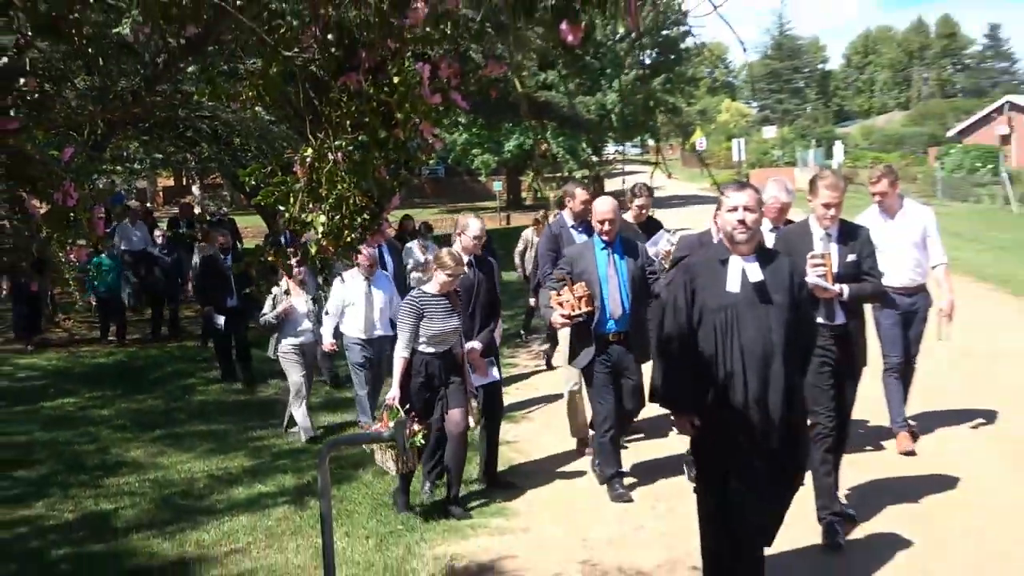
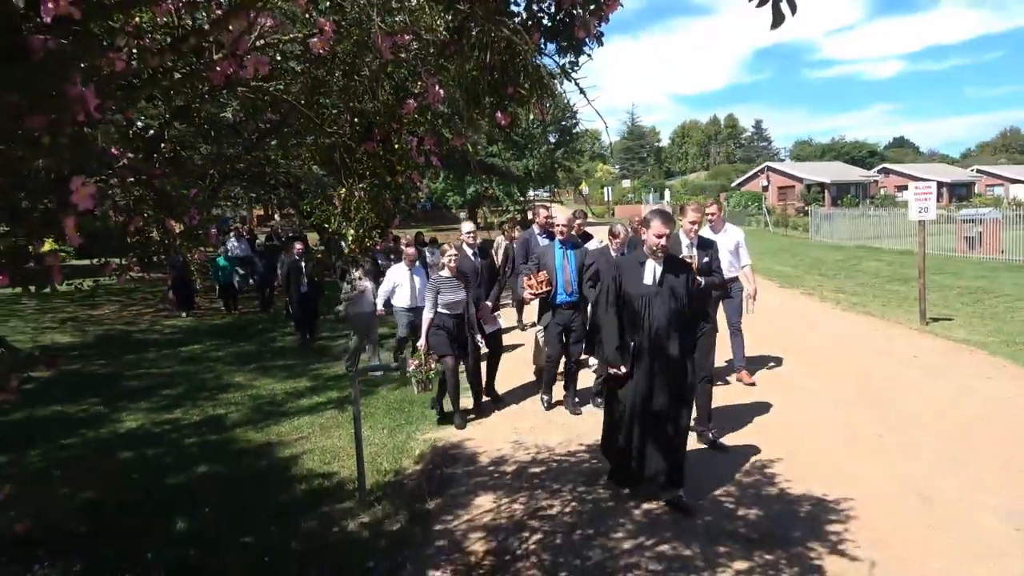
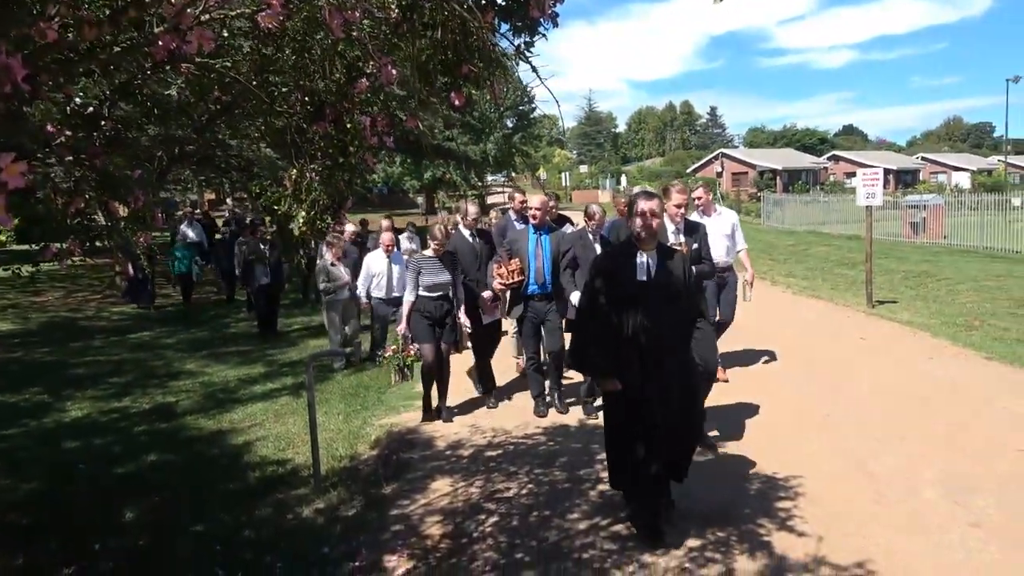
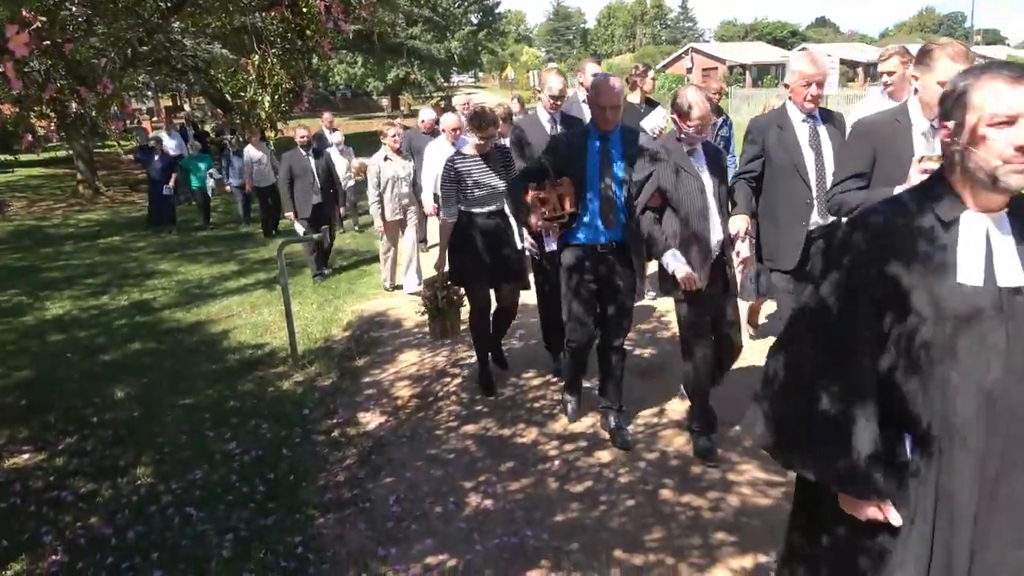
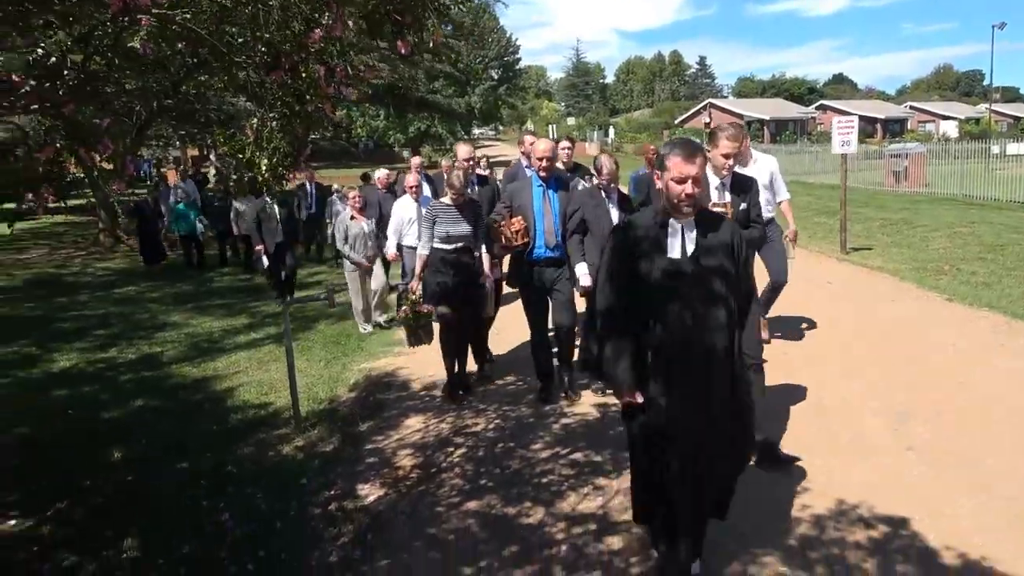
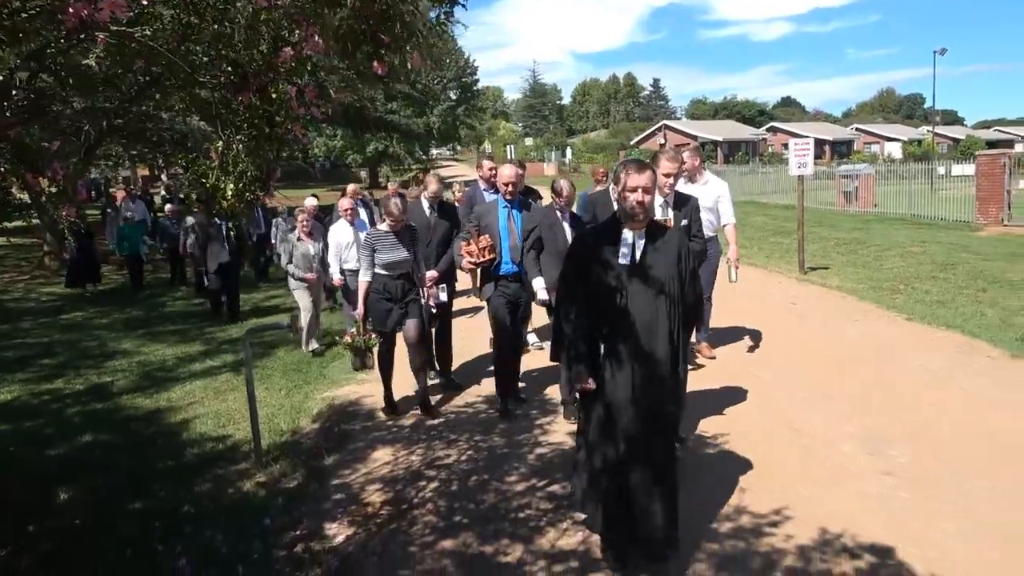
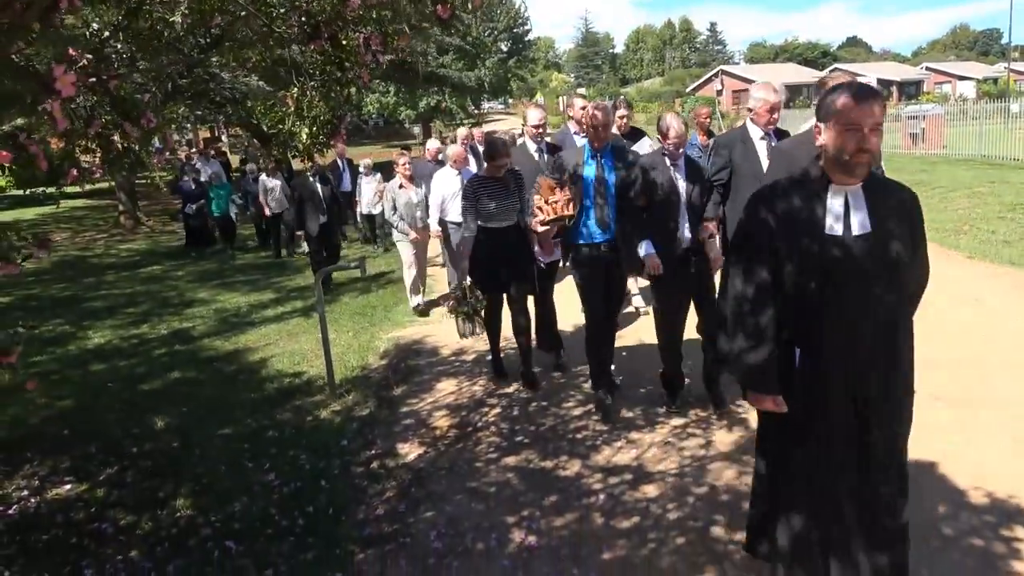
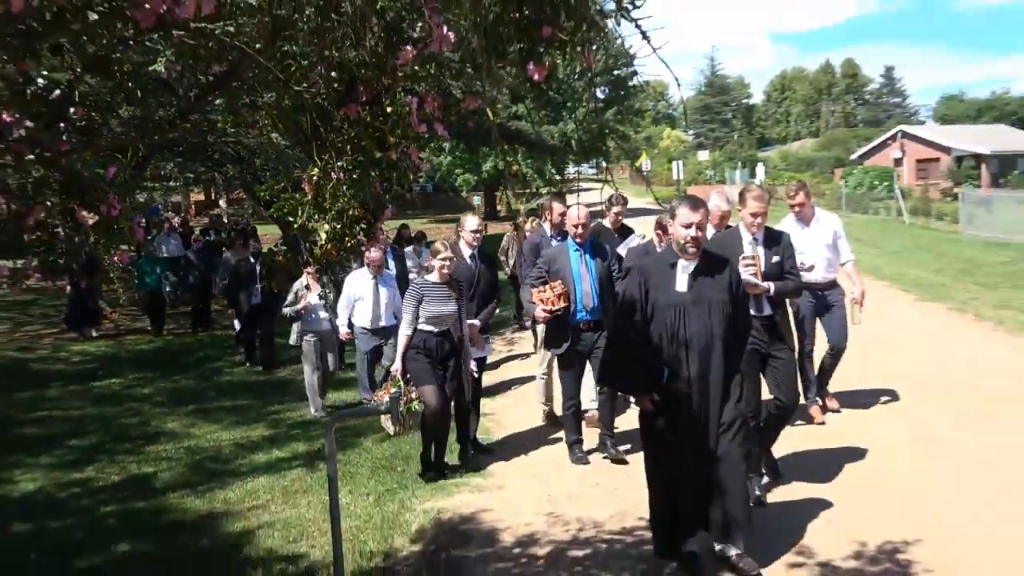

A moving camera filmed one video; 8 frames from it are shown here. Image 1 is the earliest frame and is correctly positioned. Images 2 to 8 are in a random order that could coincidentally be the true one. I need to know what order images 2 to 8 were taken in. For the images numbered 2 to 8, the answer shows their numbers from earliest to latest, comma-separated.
8, 2, 3, 6, 5, 7, 4
